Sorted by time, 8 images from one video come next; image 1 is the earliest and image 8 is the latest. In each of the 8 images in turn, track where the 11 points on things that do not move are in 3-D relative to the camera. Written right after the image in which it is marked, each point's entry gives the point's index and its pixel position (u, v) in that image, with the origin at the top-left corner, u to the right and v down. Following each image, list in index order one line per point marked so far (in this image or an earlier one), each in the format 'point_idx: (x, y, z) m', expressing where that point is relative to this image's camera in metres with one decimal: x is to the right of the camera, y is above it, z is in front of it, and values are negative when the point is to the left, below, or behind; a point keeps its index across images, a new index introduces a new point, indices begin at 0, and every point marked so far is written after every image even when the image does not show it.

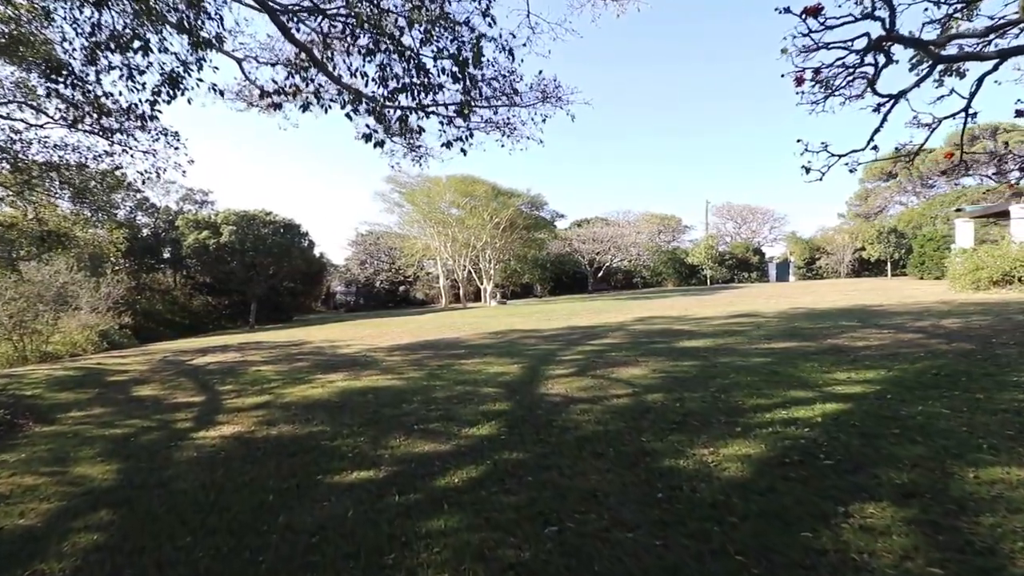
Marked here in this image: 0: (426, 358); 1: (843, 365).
0: (-1.3, -1.0, +7.7) m
1: (+3.4, -0.8, +5.4) m
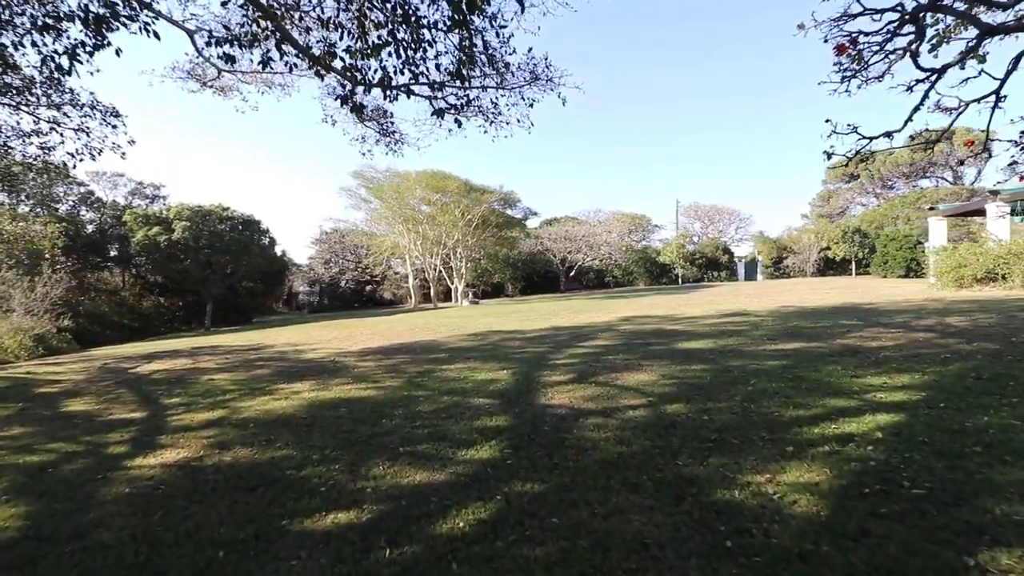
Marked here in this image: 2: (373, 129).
0: (-1.4, -1.0, +6.9) m
1: (+3.3, -0.7, +5.0) m
2: (-2.1, +2.5, +8.2) m
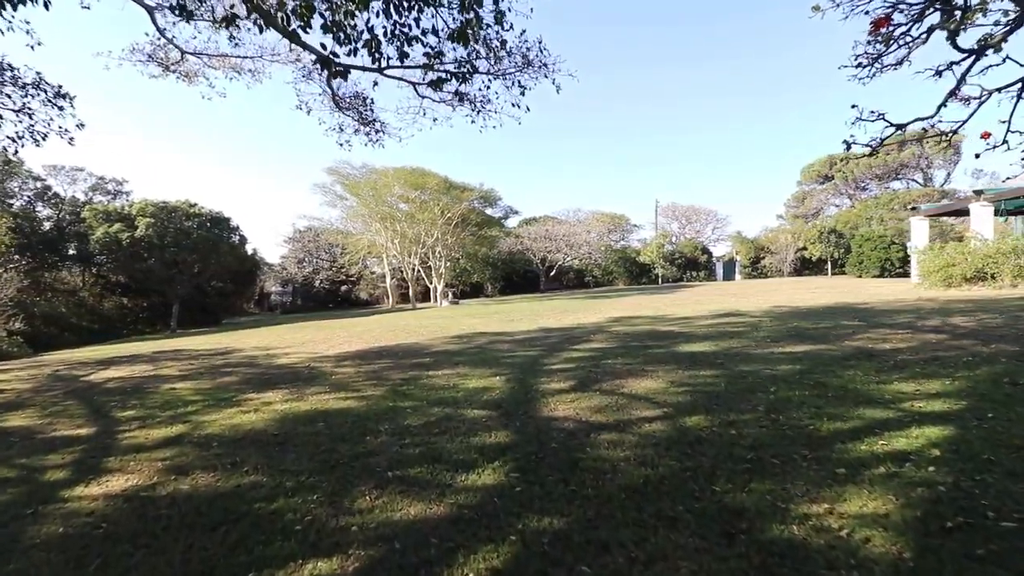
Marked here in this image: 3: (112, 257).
0: (-1.5, -1.0, +6.4) m
1: (+3.3, -0.7, +4.6) m
2: (-2.3, +2.5, +7.6) m
3: (-14.7, +1.1, +19.5) m
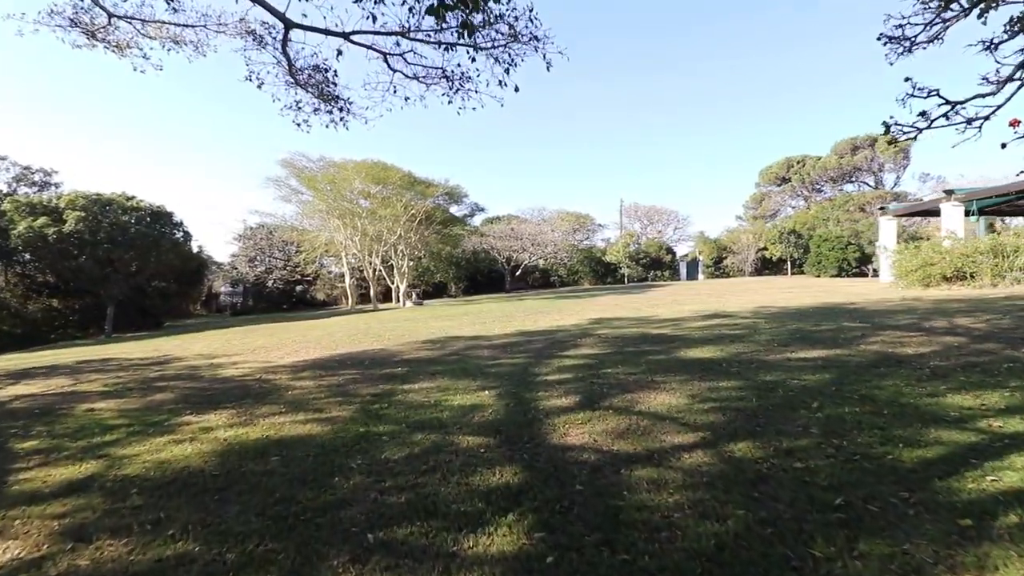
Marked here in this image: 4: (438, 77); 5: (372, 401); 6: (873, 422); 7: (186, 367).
0: (-1.7, -1.0, +5.5) m
1: (+3.3, -0.7, +4.1) m
2: (-2.5, +2.5, +6.7) m
3: (-15.8, +1.1, +17.6) m
4: (-0.9, +2.6, +6.5) m
5: (-1.3, -1.0, +4.8) m
6: (+2.3, -0.8, +3.4) m
7: (-4.7, -1.1, +7.7) m
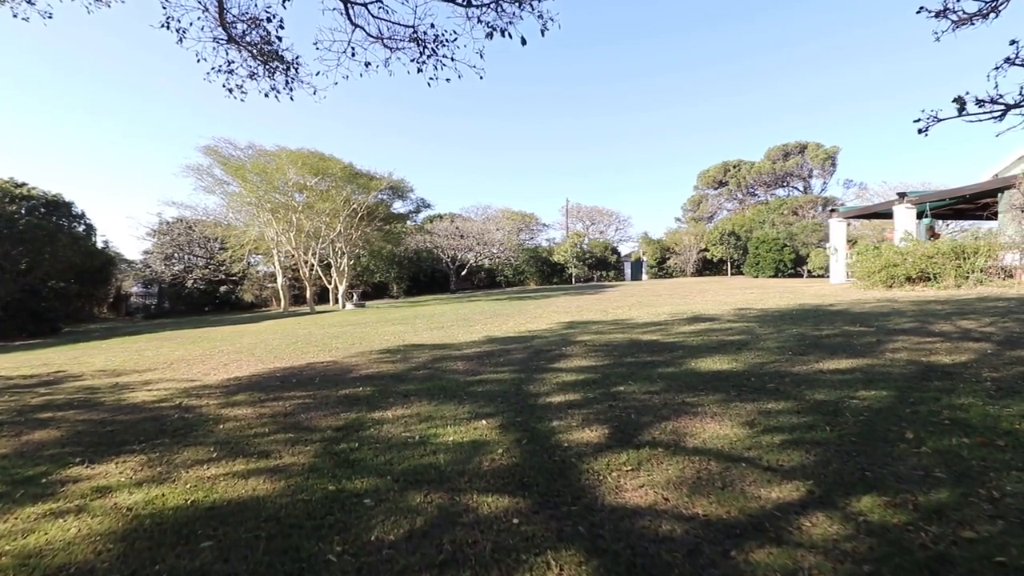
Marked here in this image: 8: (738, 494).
0: (-1.7, -1.0, +4.4) m
1: (+3.4, -0.8, +3.6) m
2: (-2.7, +2.4, +5.4) m
3: (-17.2, +1.1, +14.7) m
4: (-1.1, +2.5, +5.4) m
5: (-1.2, -1.0, +3.7) m
6: (+2.5, -0.9, +2.7) m
7: (-5.0, -1.2, +6.2) m
8: (+1.1, -1.0, +2.5) m
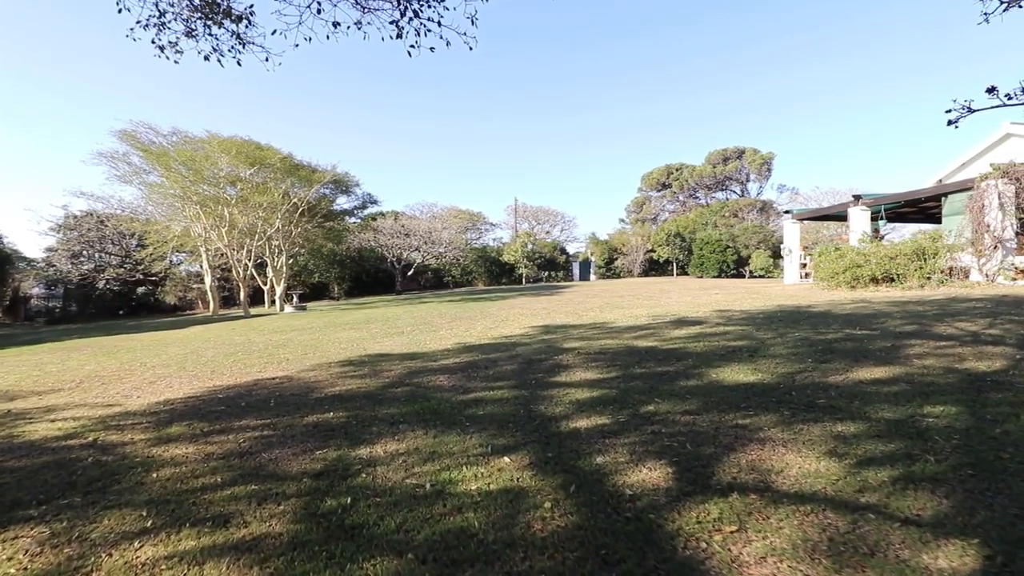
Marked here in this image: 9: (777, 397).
0: (-1.6, -1.0, +3.4) m
1: (+3.6, -0.8, +3.2) m
2: (-2.7, +2.4, +4.4) m
3: (-18.1, +1.0, +12.0) m
4: (-1.1, +2.5, +4.6) m
5: (-1.0, -1.1, +2.8) m
6: (+2.7, -0.9, +2.2) m
7: (-5.0, -1.2, +4.8) m
8: (+1.4, -1.0, +1.9) m
9: (+2.0, -0.8, +4.0) m
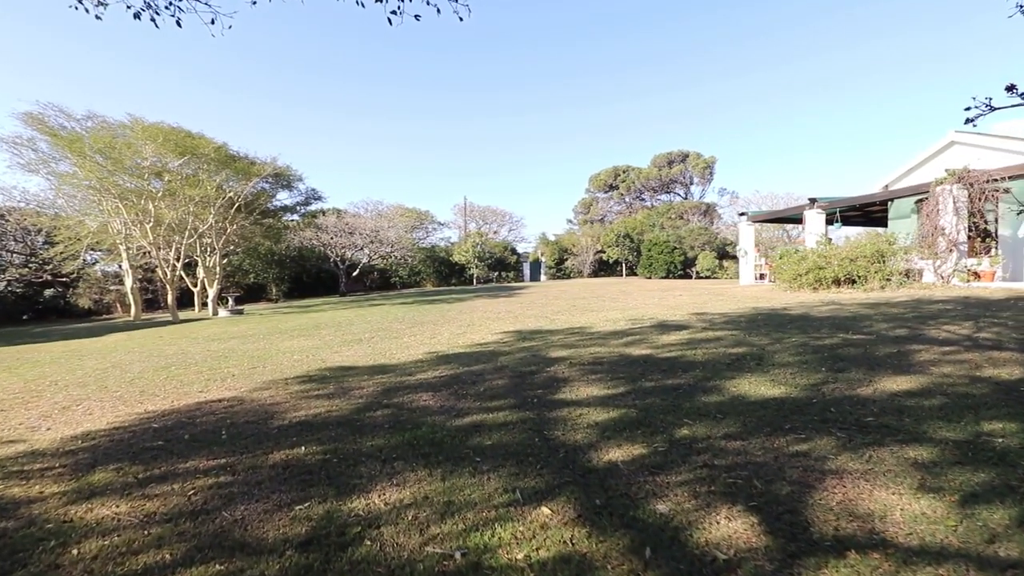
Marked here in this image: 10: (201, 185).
0: (-1.4, -1.1, +2.7) m
1: (+3.7, -0.8, +3.0) m
2: (-2.6, +2.4, +3.5) m
3: (-18.8, +0.9, +9.4) m
4: (-1.0, +2.5, +3.8) m
5: (-0.8, -1.1, +2.1) m
6: (+3.0, -0.9, +1.9) m
7: (-5.0, -1.3, +3.7) m
8: (+1.7, -1.0, +1.5) m
9: (+2.0, -0.9, +3.6) m
10: (-10.0, +3.3, +17.1) m
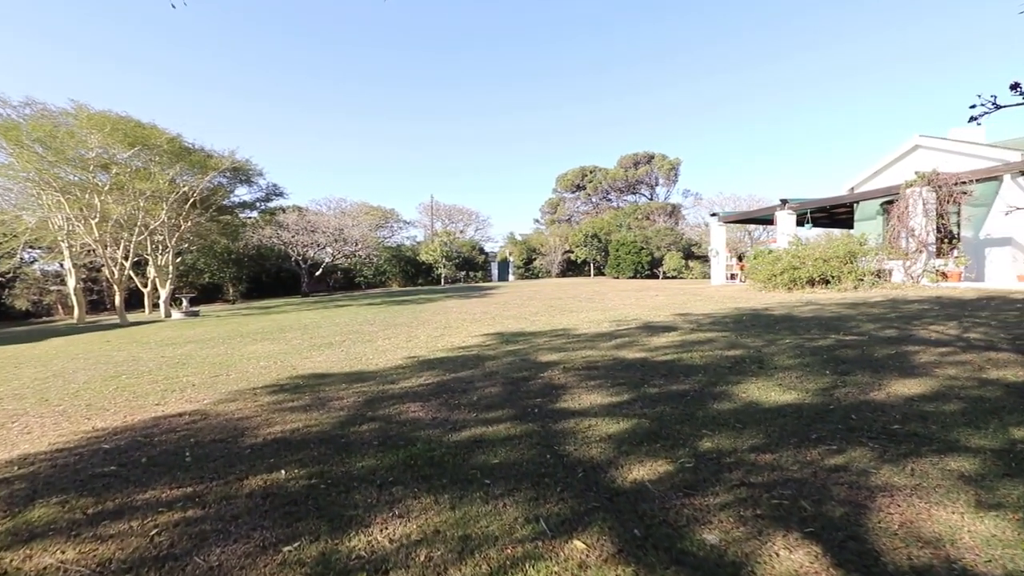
0: (-1.3, -1.1, +2.3) m
1: (+3.8, -0.8, +2.9) m
2: (-2.6, +2.3, +3.0) m
3: (-19.1, +0.9, +7.8) m
4: (-1.0, +2.5, +3.5) m
5: (-0.6, -1.1, +1.7) m
6: (+3.2, -0.9, +1.8) m
7: (-4.9, -1.3, +3.0) m
8: (+1.9, -1.0, +1.3) m
9: (+2.1, -0.9, +3.4) m
10: (-10.8, +3.3, +16.1) m
